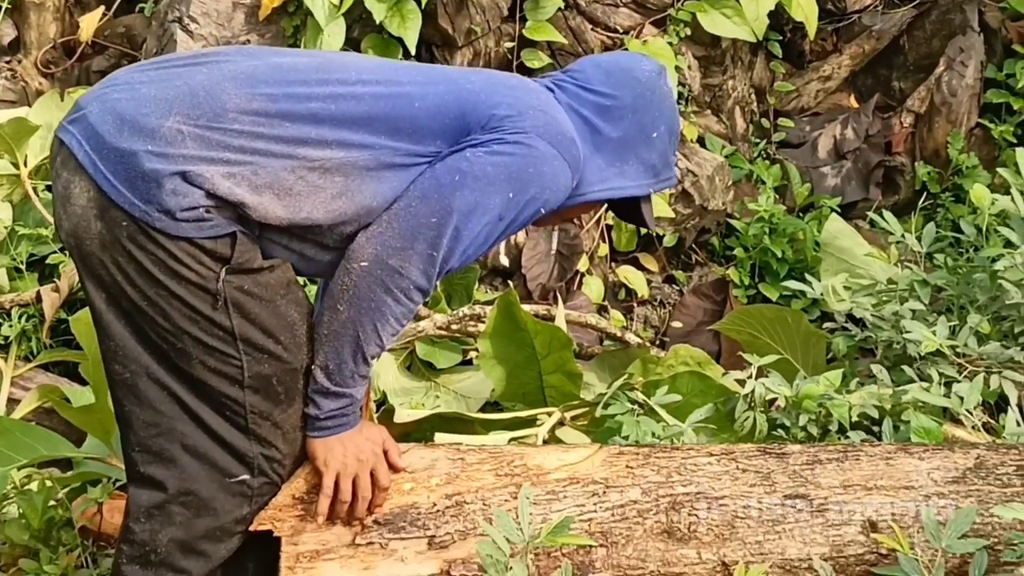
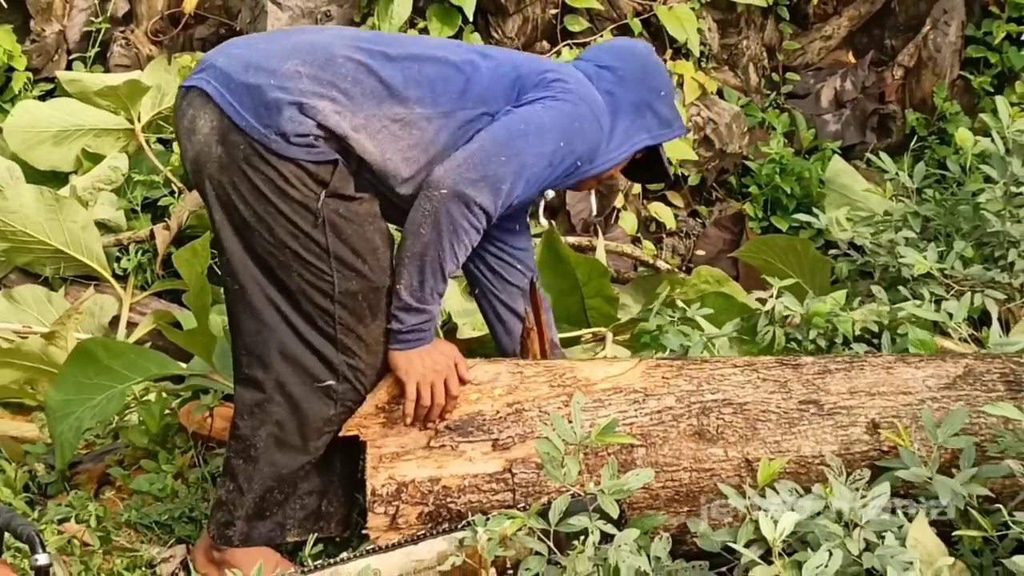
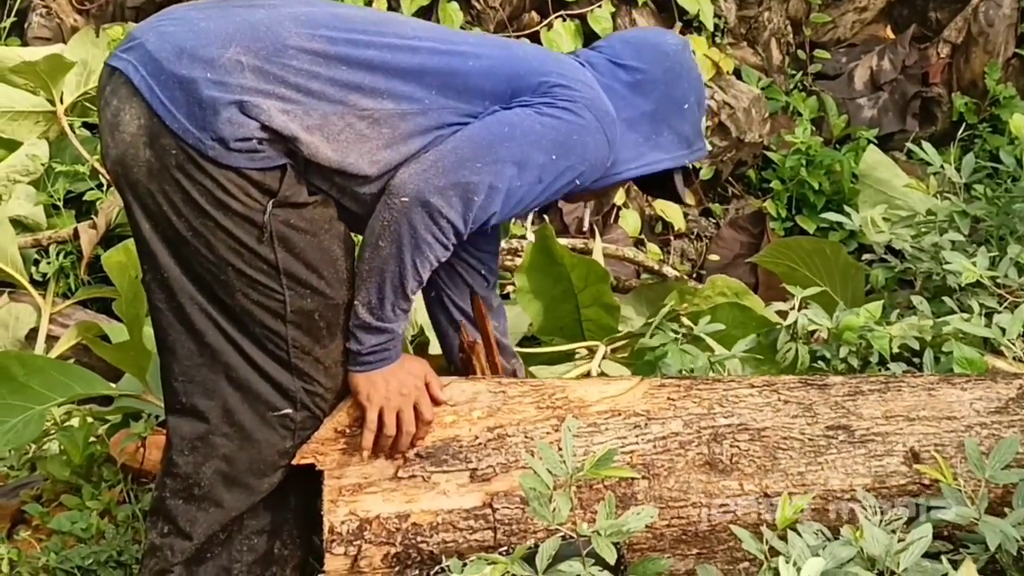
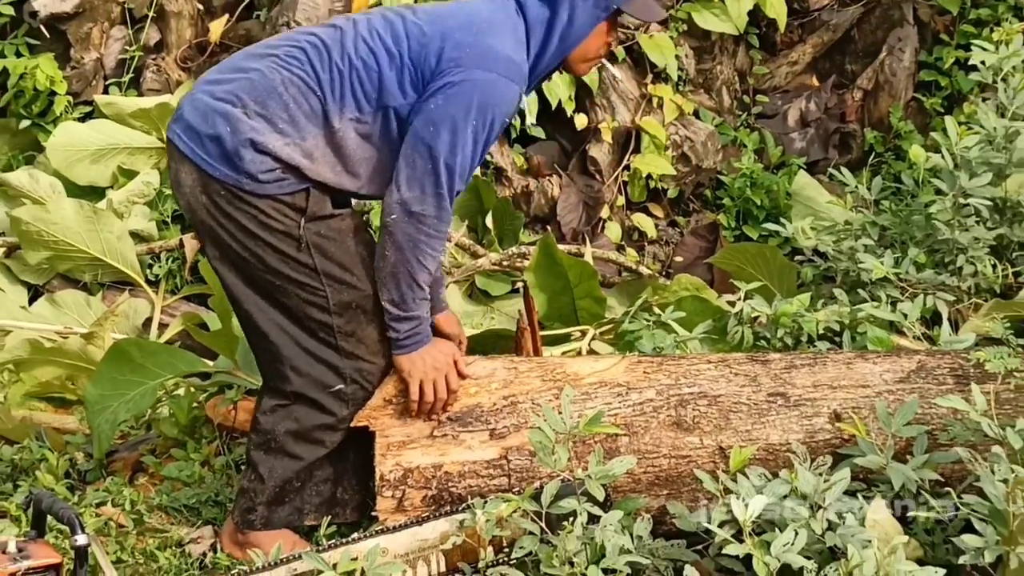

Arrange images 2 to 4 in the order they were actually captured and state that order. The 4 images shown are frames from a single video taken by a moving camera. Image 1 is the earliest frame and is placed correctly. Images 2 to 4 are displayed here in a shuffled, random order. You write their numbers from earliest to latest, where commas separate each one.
3, 2, 4
